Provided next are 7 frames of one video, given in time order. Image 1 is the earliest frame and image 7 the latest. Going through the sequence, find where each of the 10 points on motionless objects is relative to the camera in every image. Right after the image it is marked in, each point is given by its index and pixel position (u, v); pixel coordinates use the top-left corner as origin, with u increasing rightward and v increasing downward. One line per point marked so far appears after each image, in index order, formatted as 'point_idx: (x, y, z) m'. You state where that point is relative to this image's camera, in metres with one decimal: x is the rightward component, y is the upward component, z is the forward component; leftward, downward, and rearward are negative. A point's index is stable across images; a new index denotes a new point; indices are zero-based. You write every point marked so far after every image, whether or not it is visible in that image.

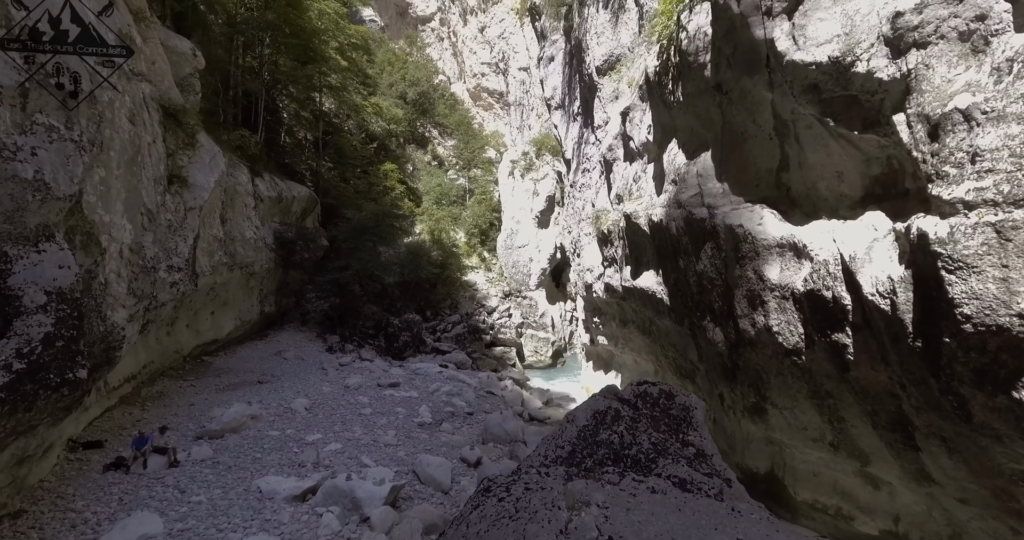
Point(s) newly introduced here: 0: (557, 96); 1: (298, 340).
0: (+1.7, +6.7, +18.6) m
1: (-7.1, -2.3, +15.9) m
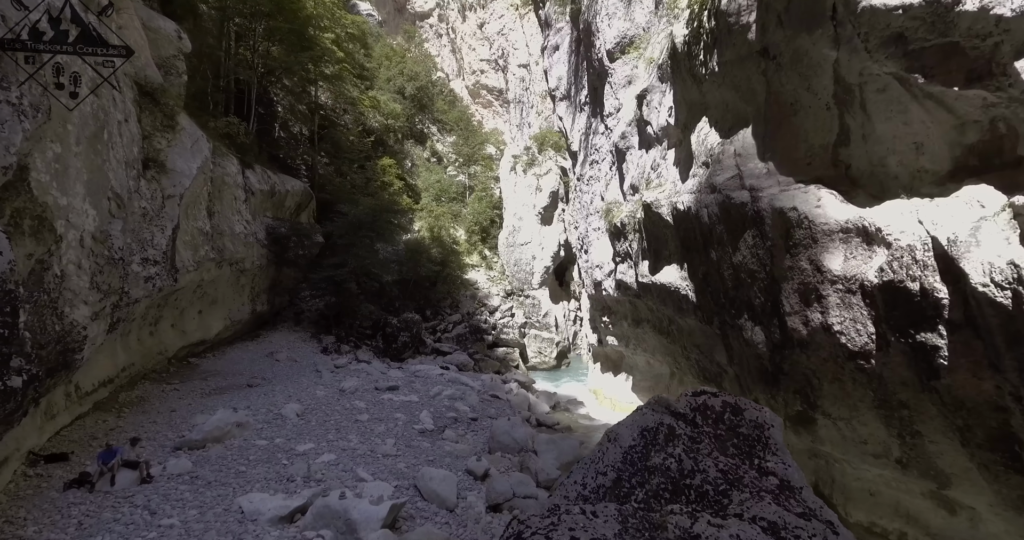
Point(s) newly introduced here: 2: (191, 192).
0: (+1.9, +6.8, +17.8) m
1: (-7.0, -2.2, +15.1) m
2: (-5.7, +1.4, +8.5) m
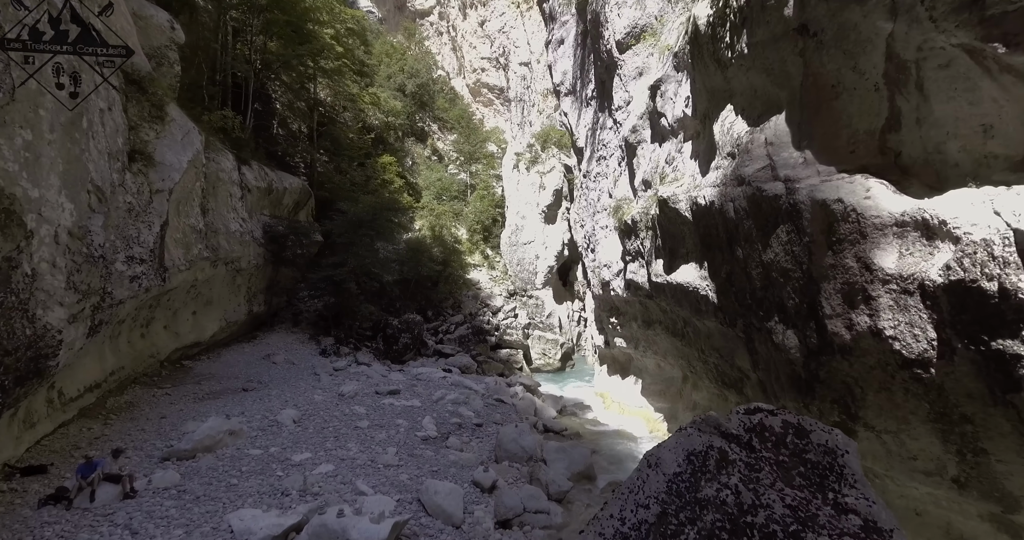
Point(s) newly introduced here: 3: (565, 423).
0: (+2.0, +6.8, +17.4) m
1: (-6.8, -2.2, +14.7) m
2: (-5.5, +1.4, +8.1) m
3: (+1.3, -3.7, +11.5) m
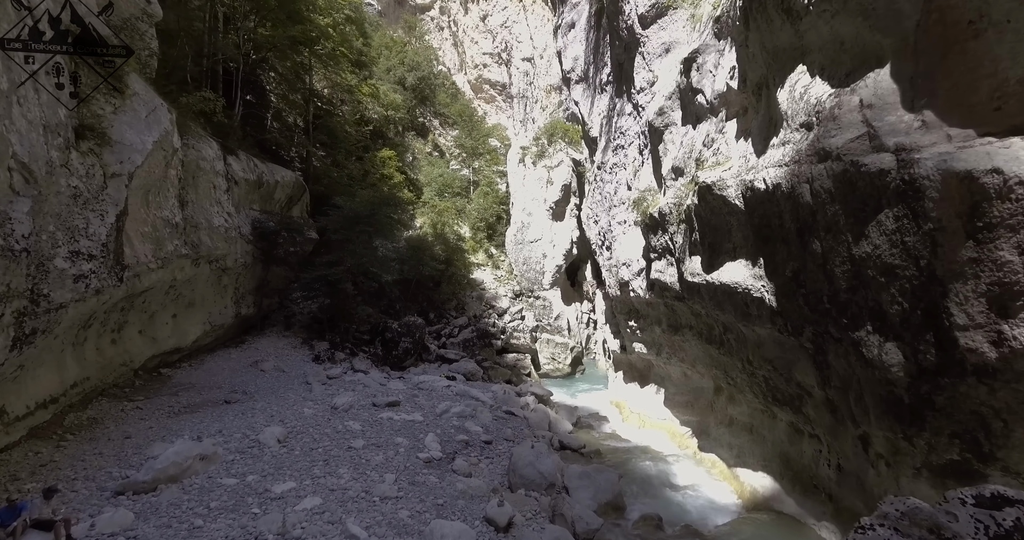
0: (+2.2, +6.8, +16.3) m
1: (-6.6, -2.2, +13.6) m
2: (-5.3, +1.4, +7.0) m
3: (+1.5, -3.6, +10.4) m
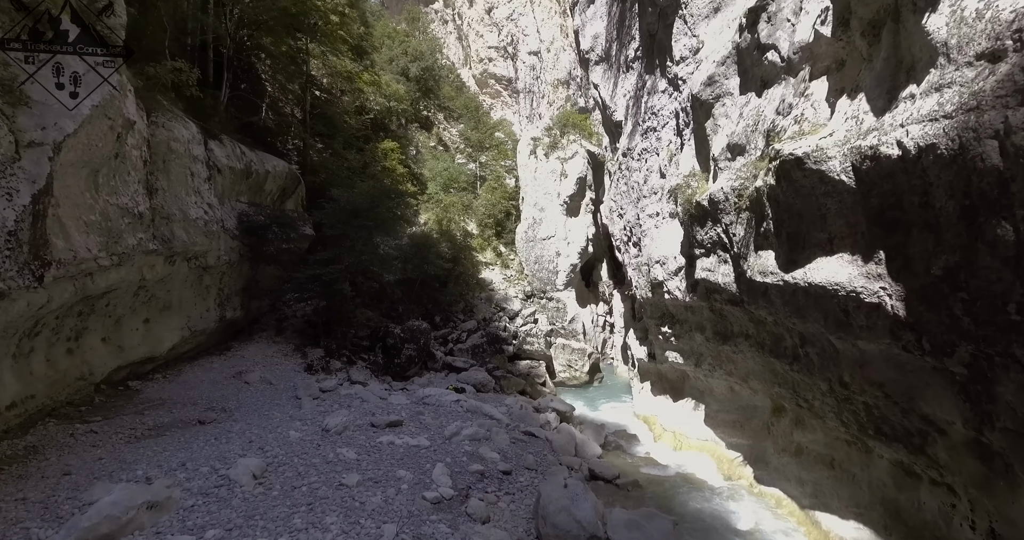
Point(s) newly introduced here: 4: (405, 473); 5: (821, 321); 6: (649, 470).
0: (+2.7, +6.8, +14.8) m
1: (-6.2, -2.2, +12.2) m
2: (-4.9, +1.4, +5.6) m
3: (+1.9, -3.6, +8.9) m
4: (-1.5, -2.9, +6.9) m
5: (+3.5, -0.6, +5.3) m
6: (+2.5, -3.6, +8.8) m
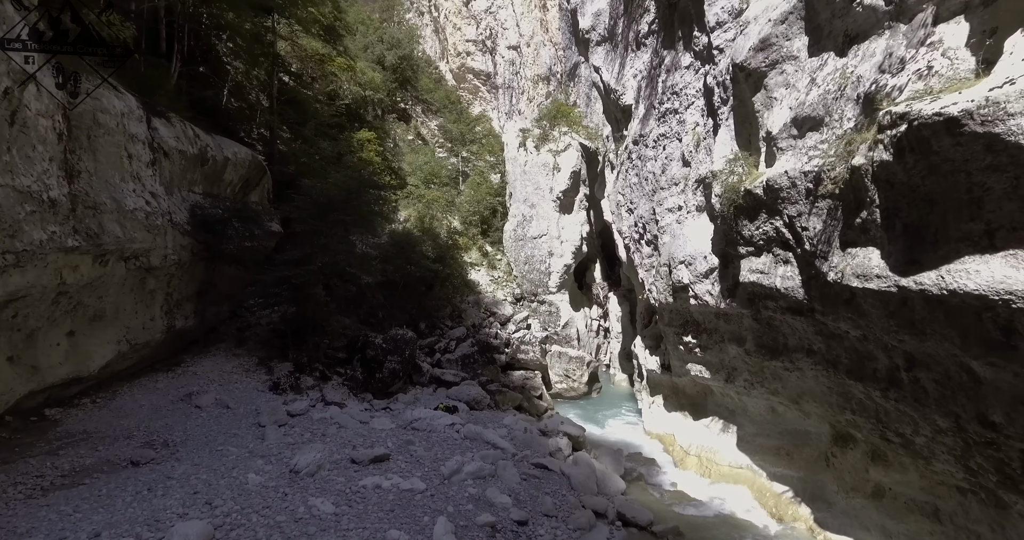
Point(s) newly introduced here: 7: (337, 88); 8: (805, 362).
0: (+2.5, +6.8, +13.5) m
1: (-6.2, -2.2, +10.4) m
2: (-4.6, +1.4, +3.8) m
3: (+2.1, -3.6, +7.5) m
4: (-1.3, -2.9, +5.3) m
5: (+3.8, -0.6, +4.0) m
6: (+2.7, -3.7, +7.4) m
7: (-7.2, +7.7, +20.2) m
8: (+4.0, -1.2, +6.5) m
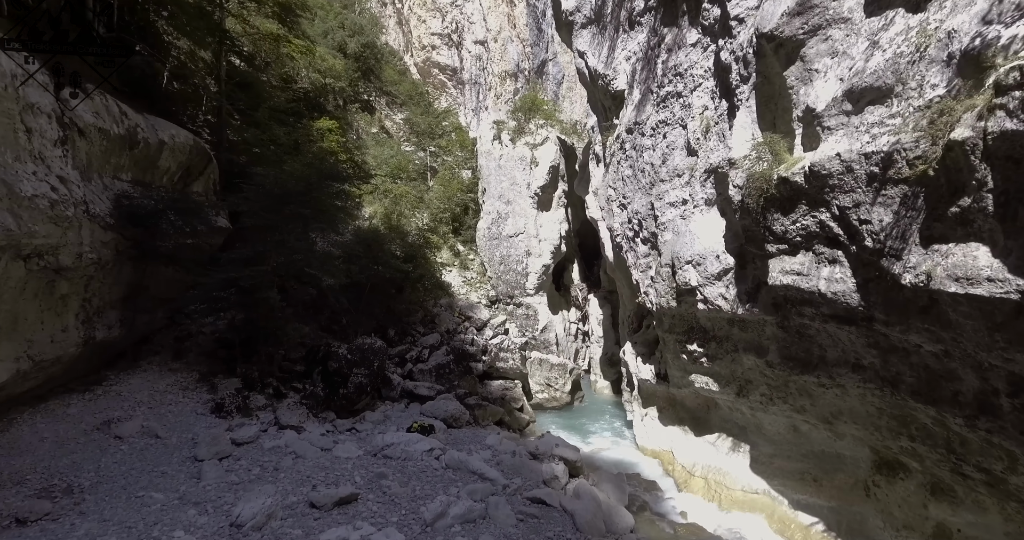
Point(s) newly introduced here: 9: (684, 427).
0: (+2.0, +6.8, +12.5) m
1: (-6.5, -2.2, +8.7) m
2: (-4.4, +1.4, +2.3) m
3: (+2.0, -3.6, +6.5) m
4: (-1.2, -2.9, +4.0) m
5: (+4.0, -0.6, +3.1) m
6: (+2.6, -3.7, +6.4) m
7: (-8.2, +7.6, +18.5) m
8: (+4.0, -1.2, +5.6) m
9: (+3.5, -3.1, +9.3) m
